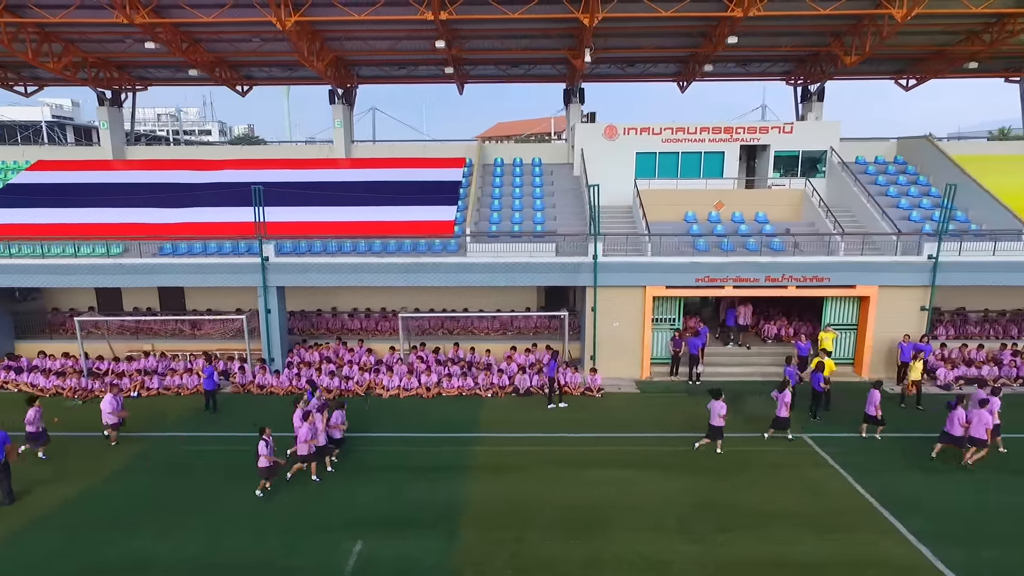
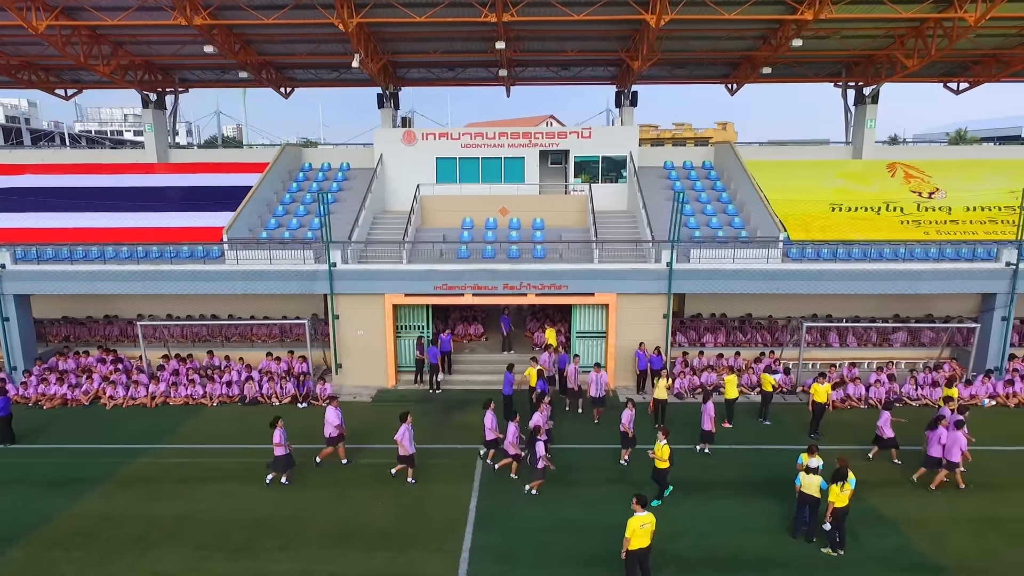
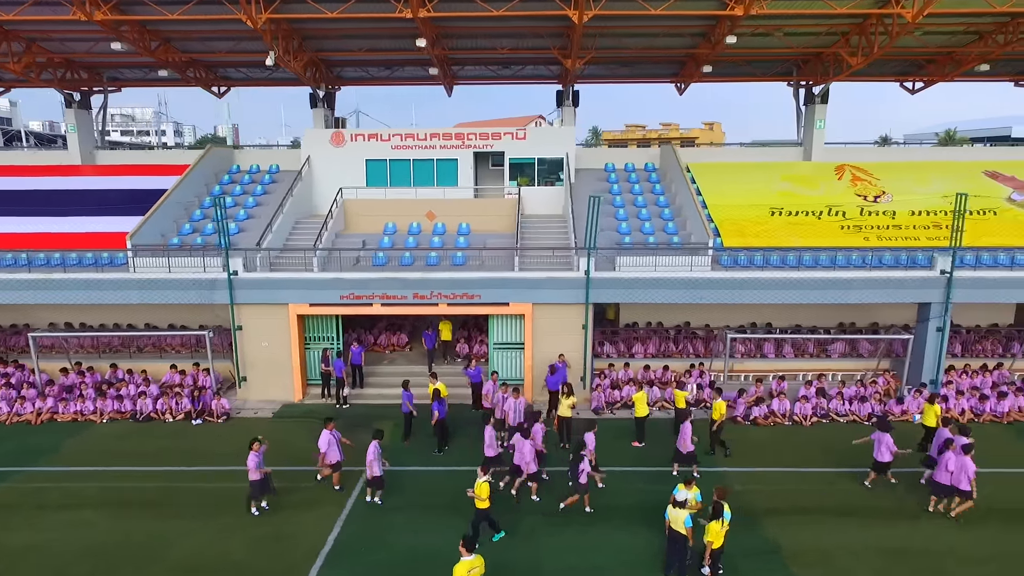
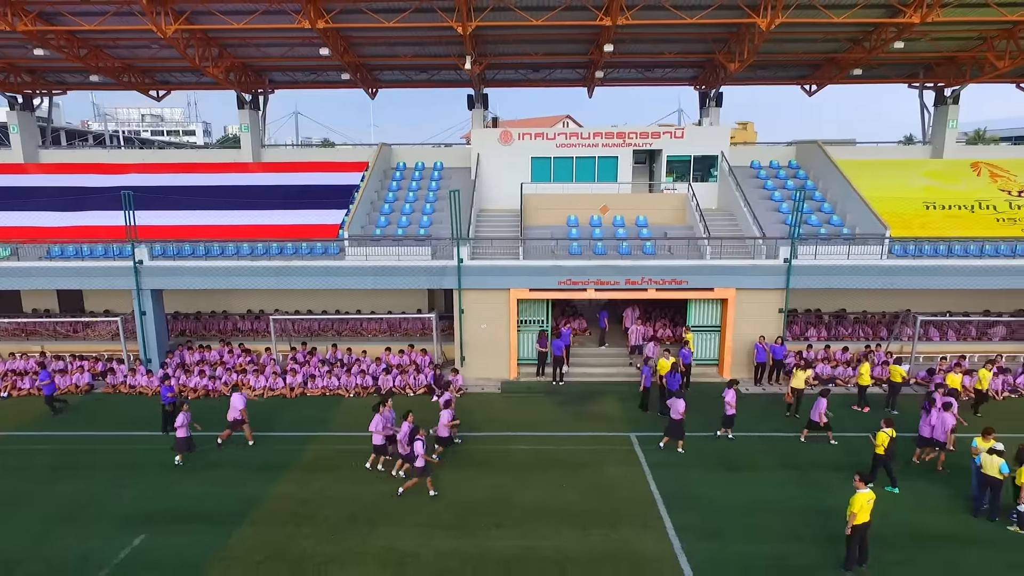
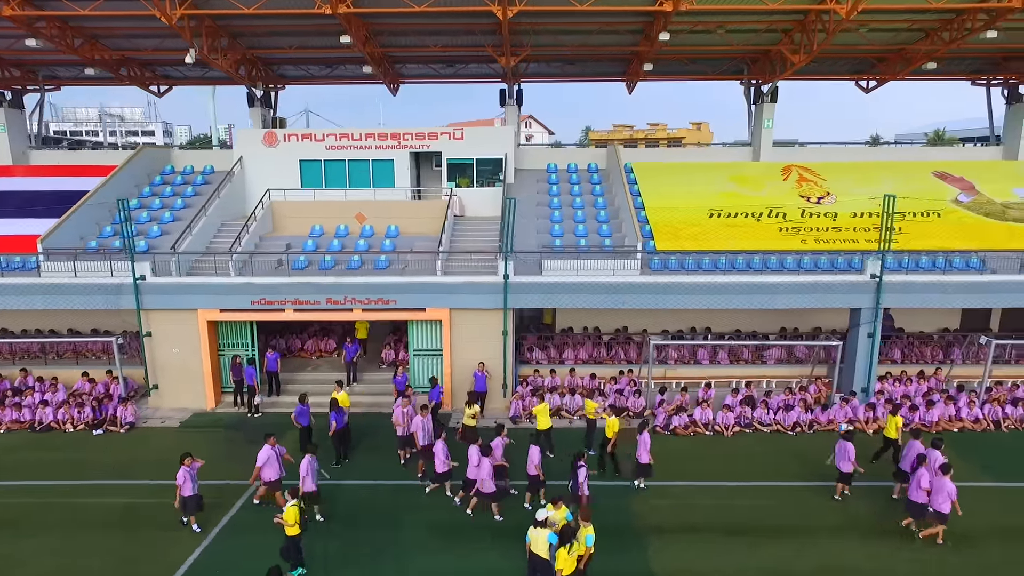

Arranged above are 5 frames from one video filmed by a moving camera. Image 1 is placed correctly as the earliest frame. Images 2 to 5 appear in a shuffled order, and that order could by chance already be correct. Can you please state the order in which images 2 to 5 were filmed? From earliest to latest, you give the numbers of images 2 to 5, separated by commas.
4, 2, 3, 5
